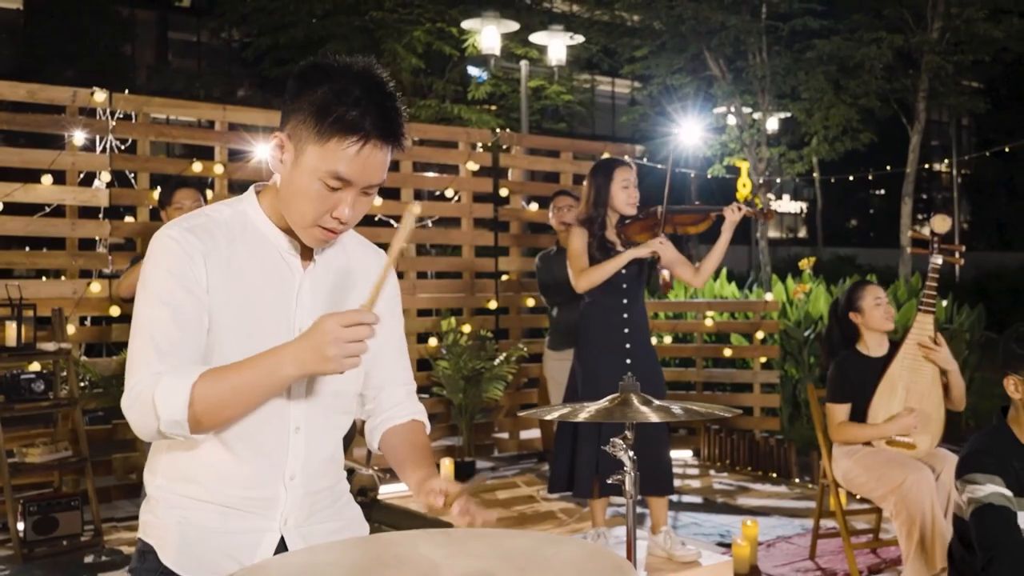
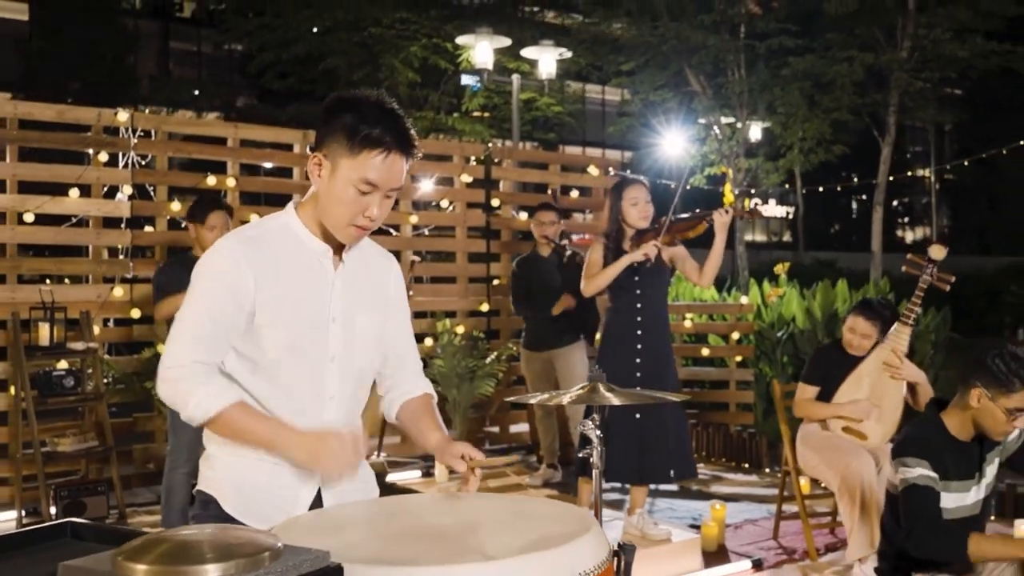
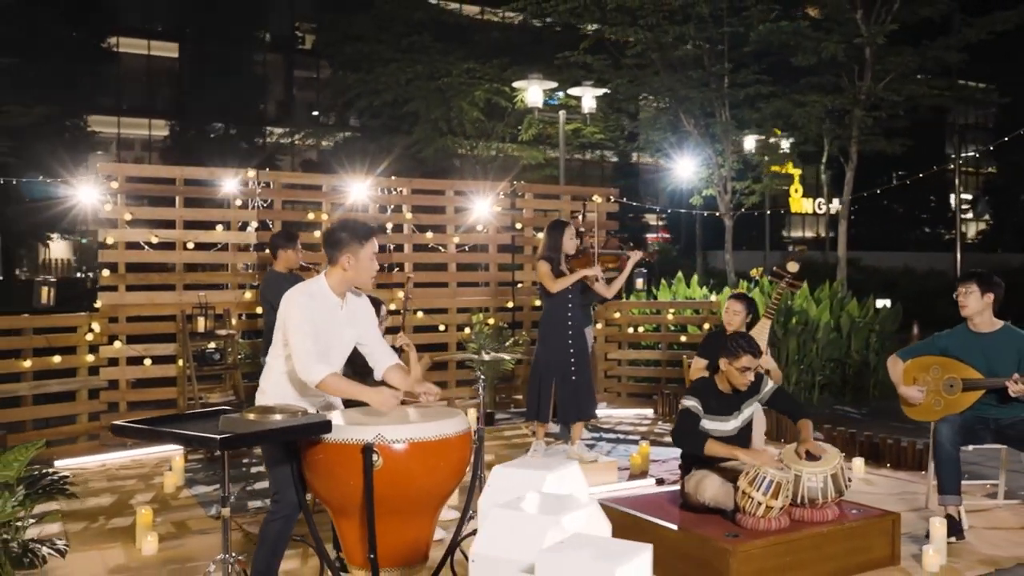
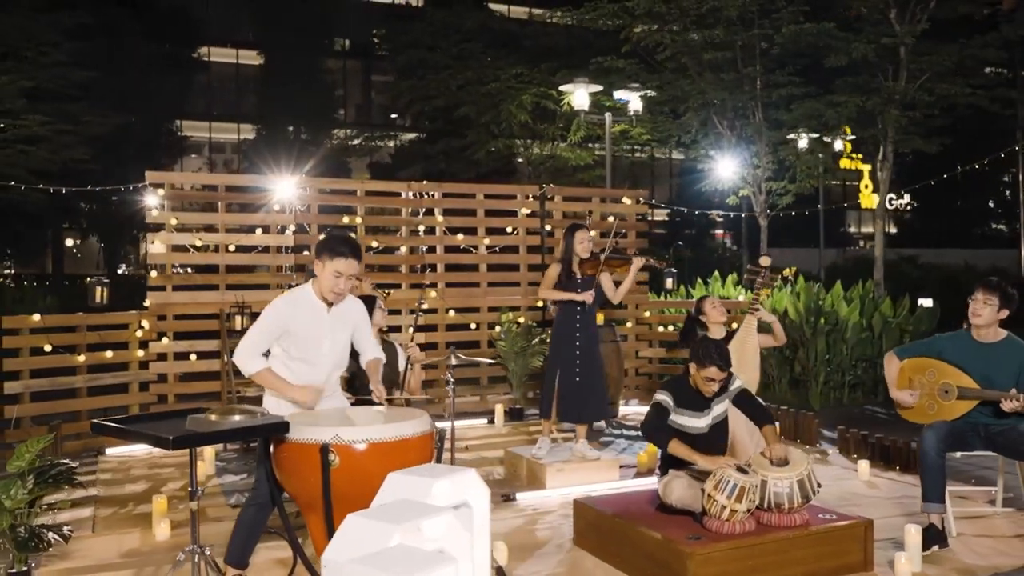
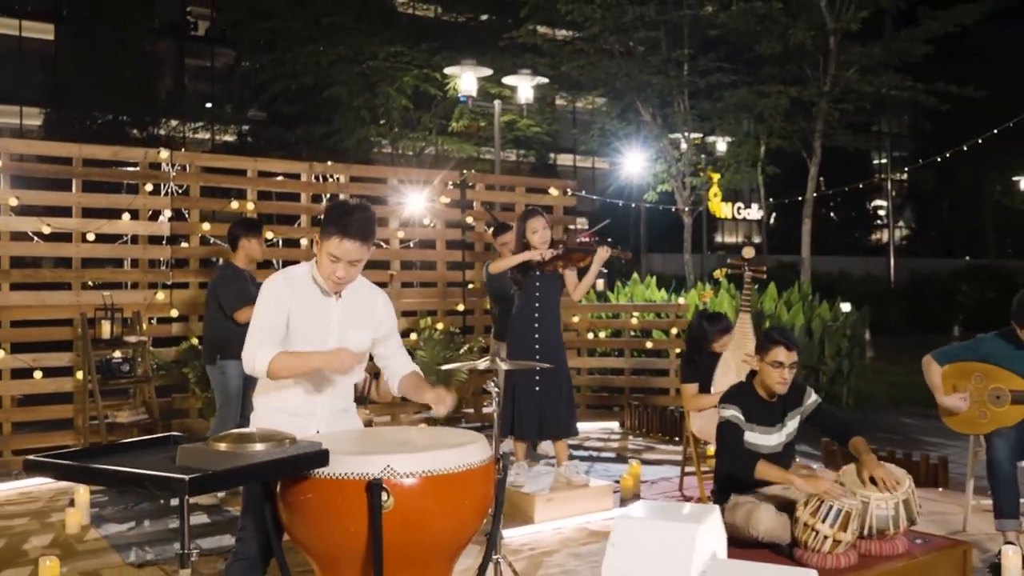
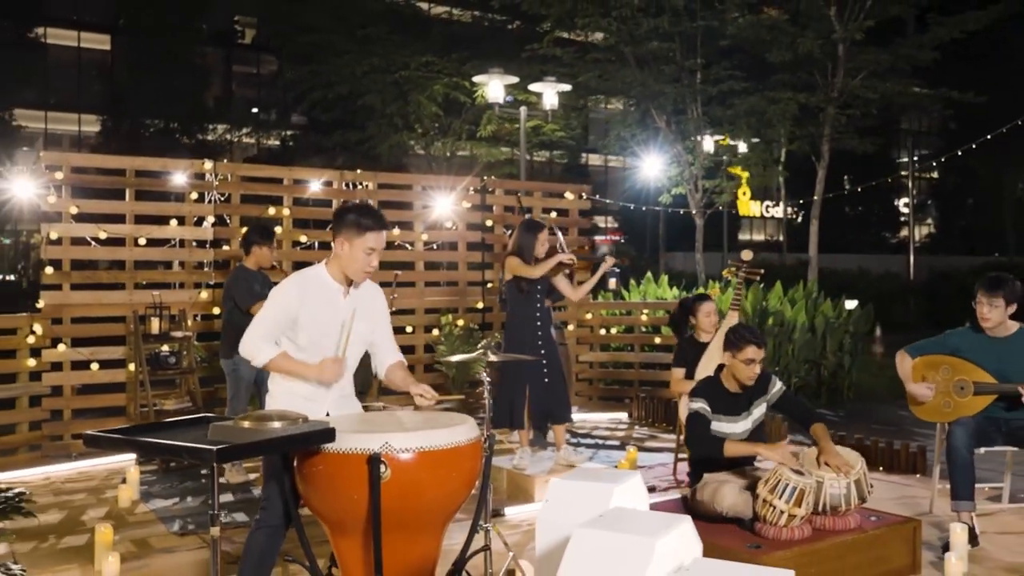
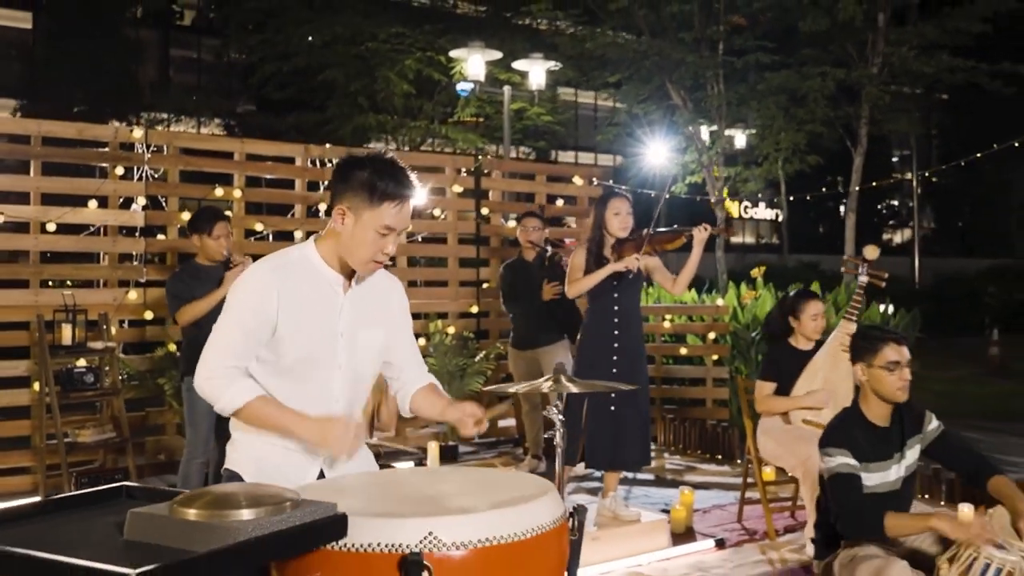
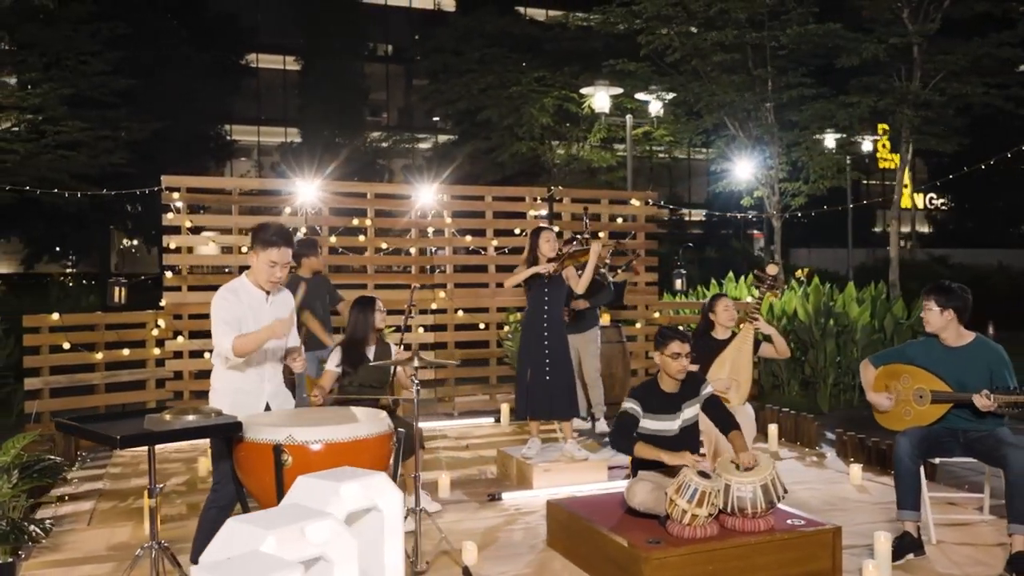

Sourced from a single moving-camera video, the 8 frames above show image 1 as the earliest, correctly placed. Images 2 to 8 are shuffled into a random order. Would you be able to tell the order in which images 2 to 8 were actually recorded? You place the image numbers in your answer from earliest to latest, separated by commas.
2, 7, 5, 6, 3, 4, 8
